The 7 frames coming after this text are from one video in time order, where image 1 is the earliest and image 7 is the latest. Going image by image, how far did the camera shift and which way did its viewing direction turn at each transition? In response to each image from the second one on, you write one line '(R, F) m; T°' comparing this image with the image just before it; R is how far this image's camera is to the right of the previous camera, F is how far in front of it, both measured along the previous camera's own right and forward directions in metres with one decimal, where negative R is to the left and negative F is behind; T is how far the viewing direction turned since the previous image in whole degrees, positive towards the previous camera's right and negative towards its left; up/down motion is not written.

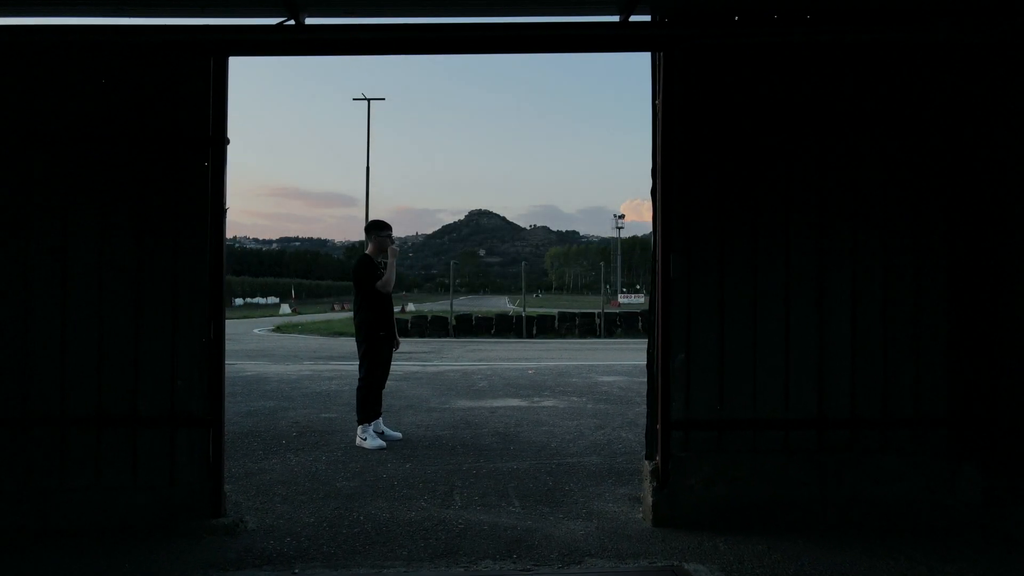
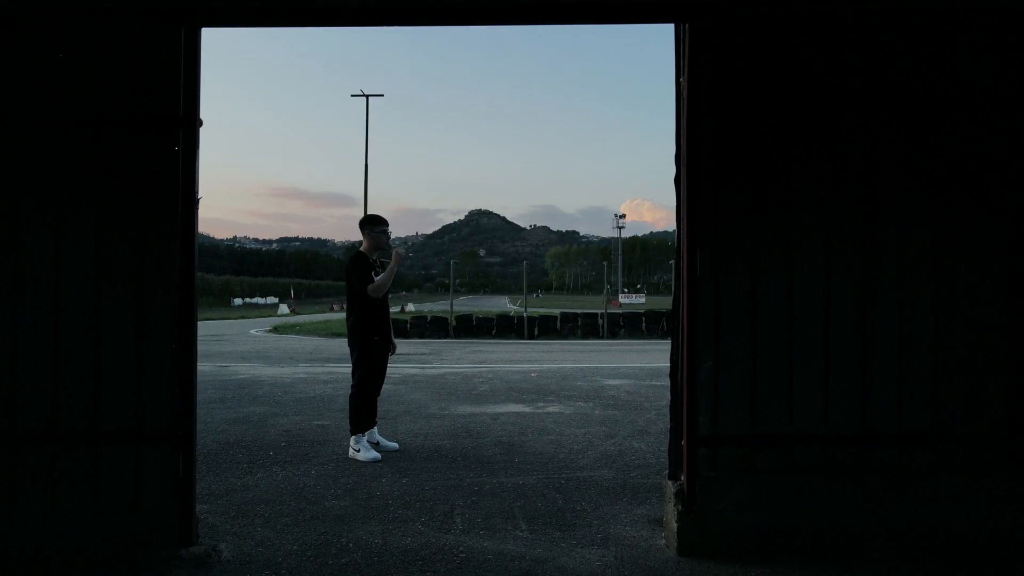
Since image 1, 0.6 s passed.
(0.0, +0.4) m; 0°
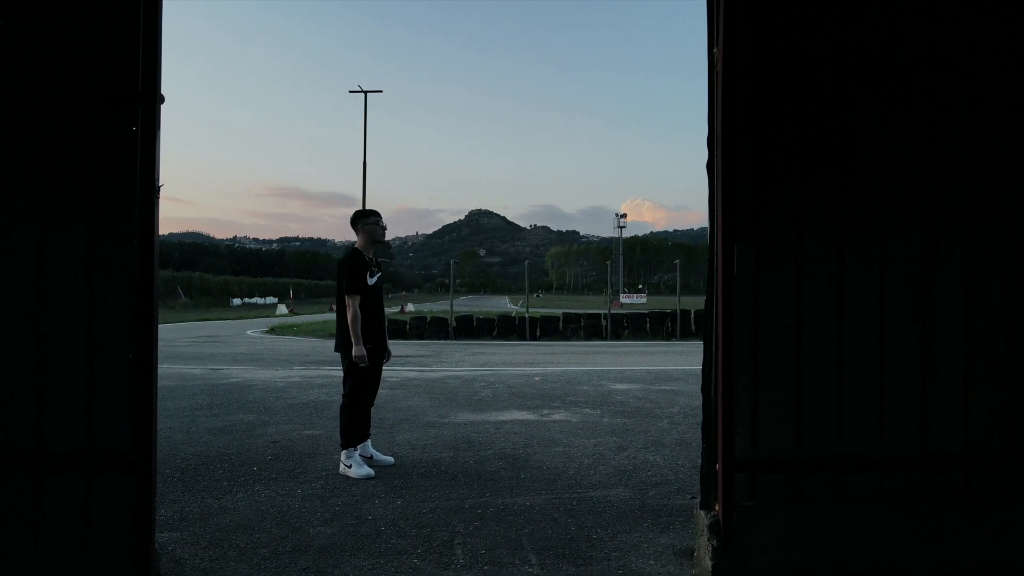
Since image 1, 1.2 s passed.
(0.0, +0.4) m; 0°
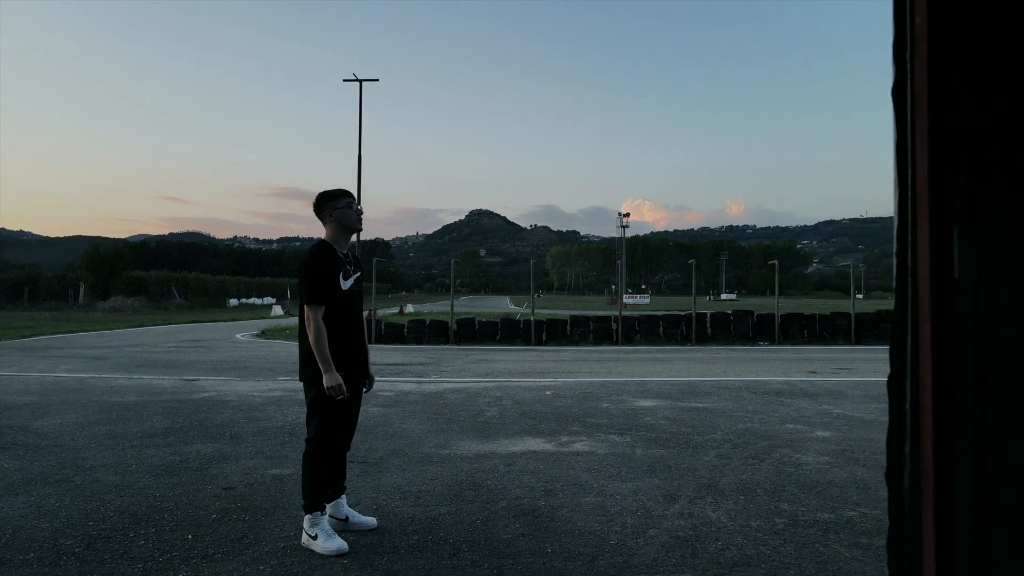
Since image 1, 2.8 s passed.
(-0.1, +1.1) m; 0°
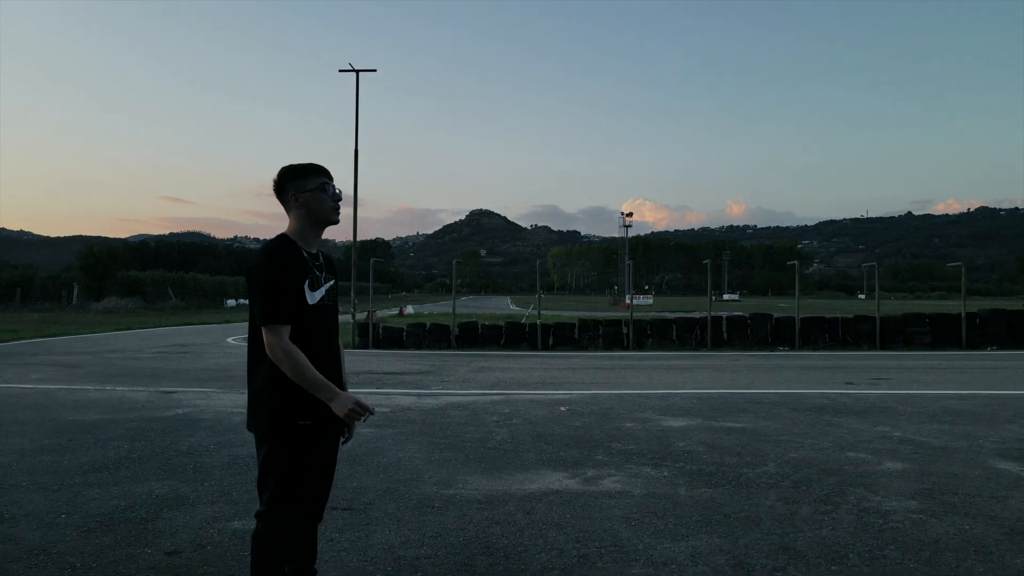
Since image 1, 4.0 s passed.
(-0.1, +0.9) m; 0°
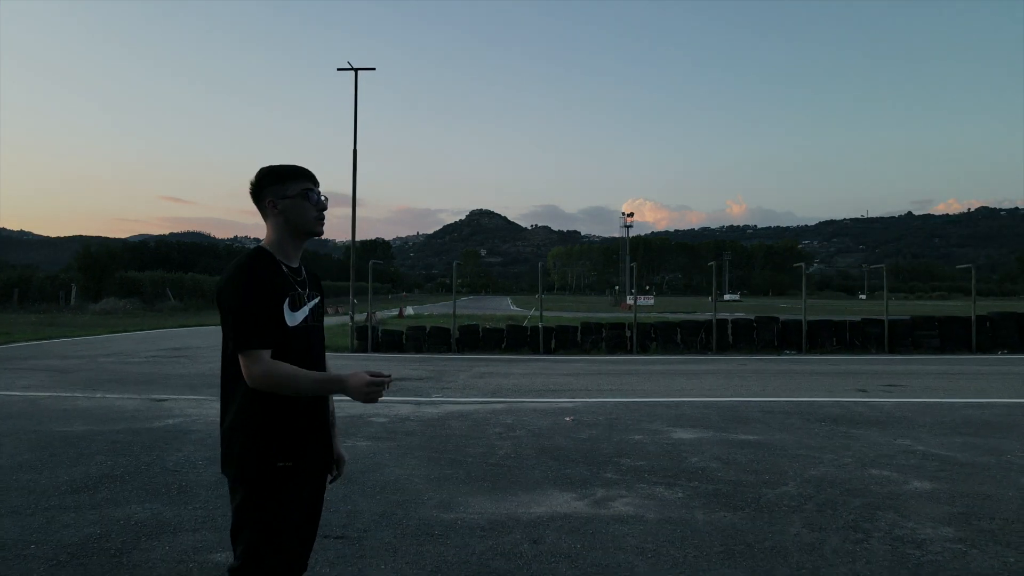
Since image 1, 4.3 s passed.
(0.0, +0.3) m; 0°
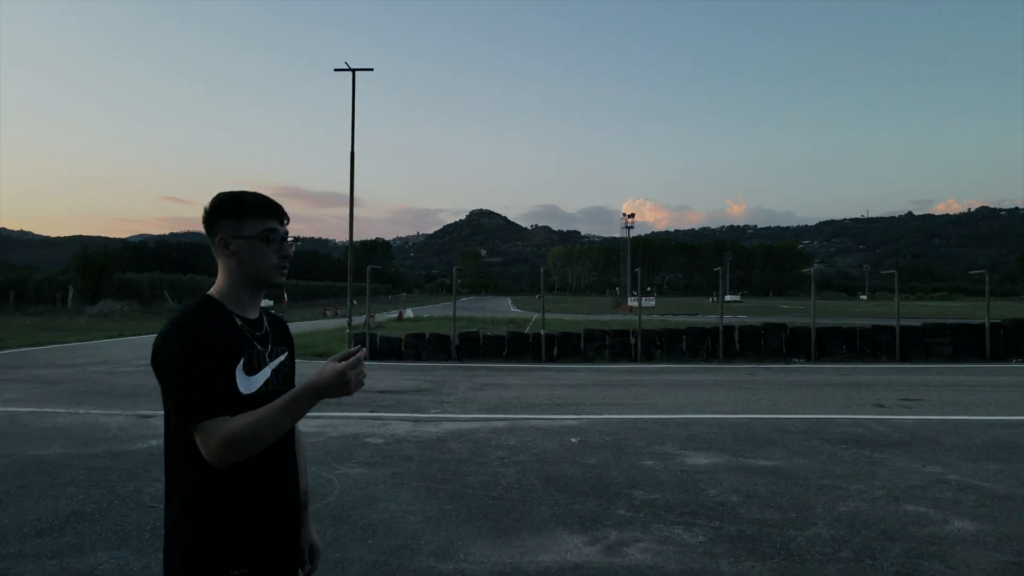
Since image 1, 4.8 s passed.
(0.0, +0.4) m; 0°
